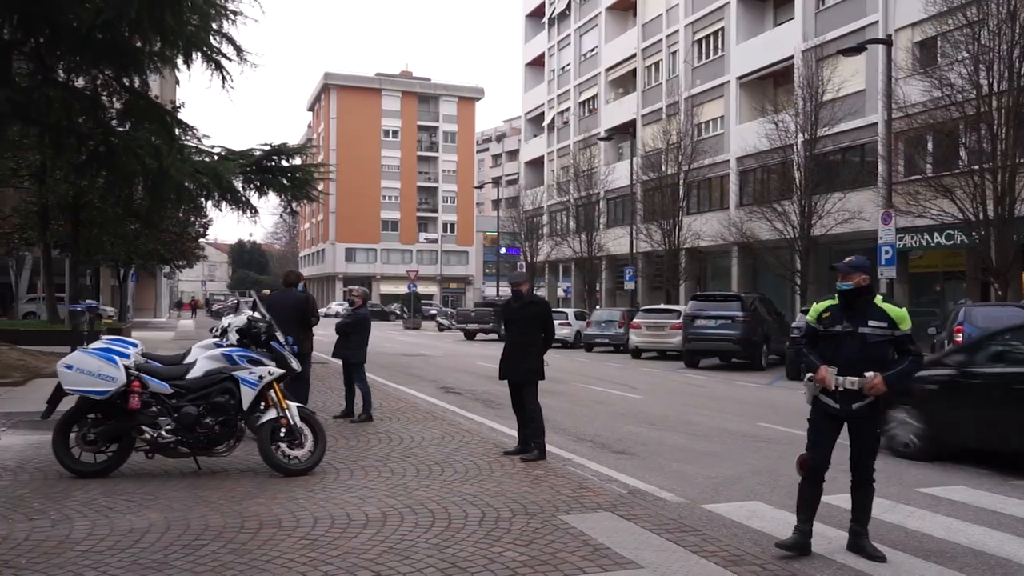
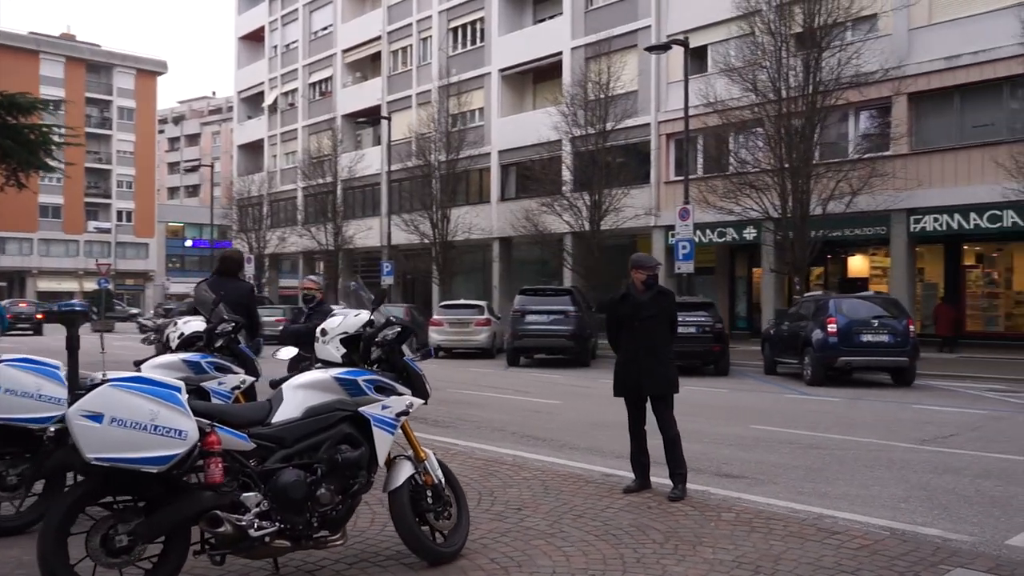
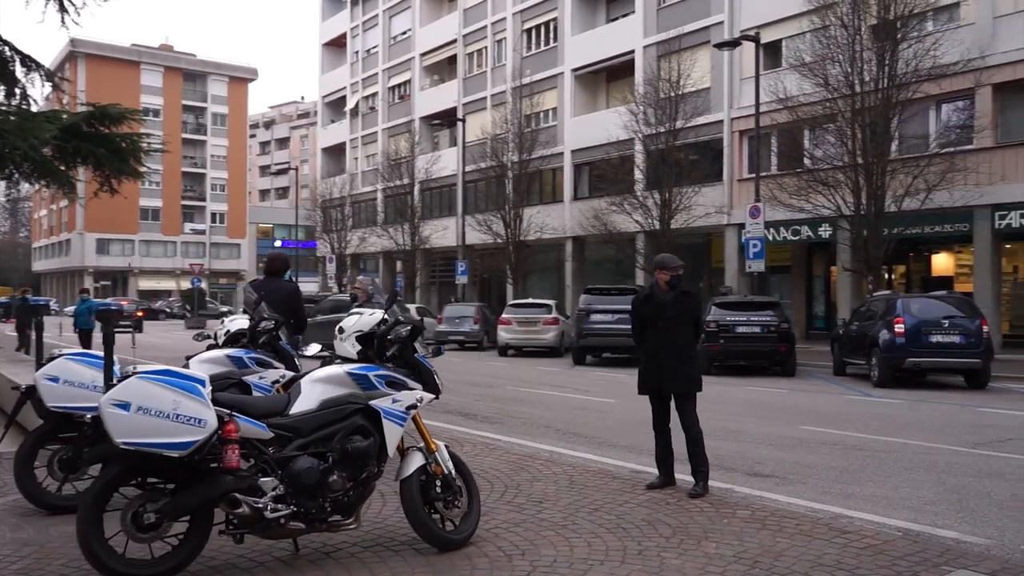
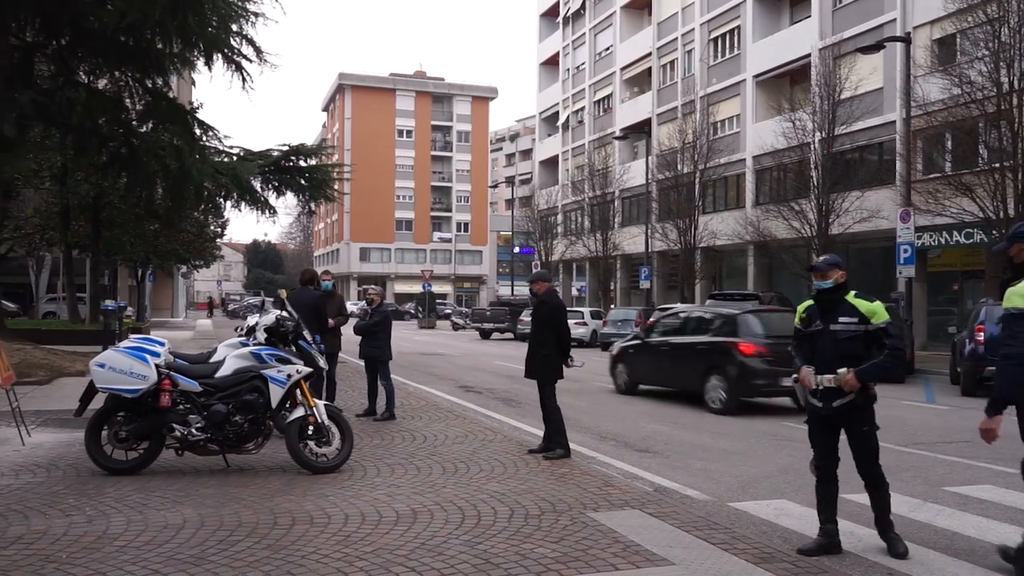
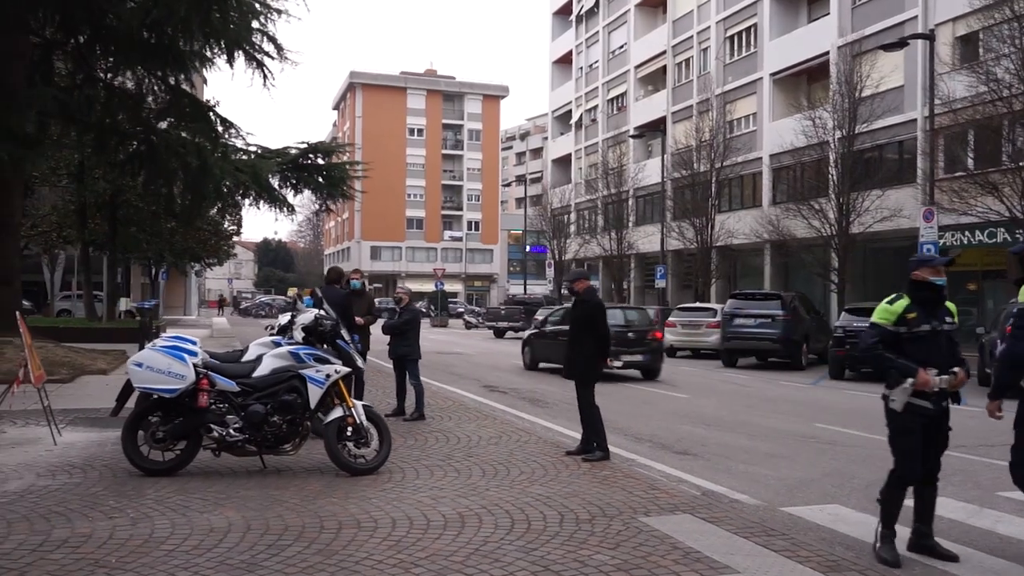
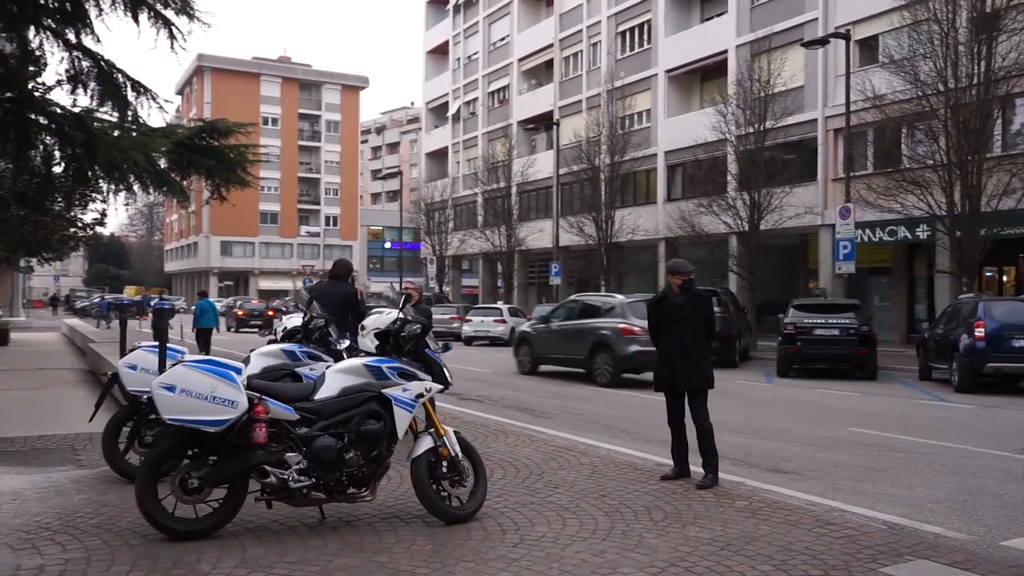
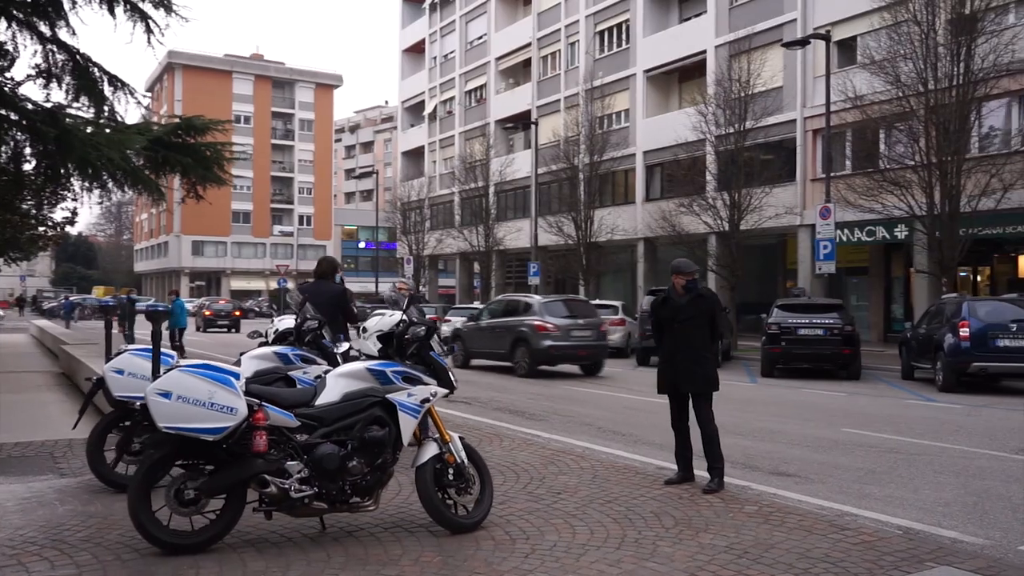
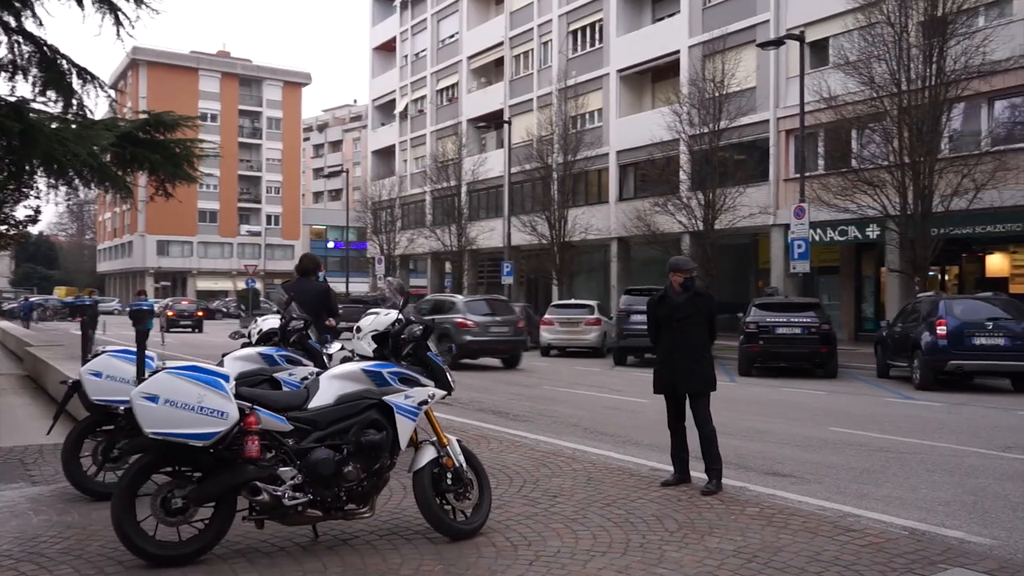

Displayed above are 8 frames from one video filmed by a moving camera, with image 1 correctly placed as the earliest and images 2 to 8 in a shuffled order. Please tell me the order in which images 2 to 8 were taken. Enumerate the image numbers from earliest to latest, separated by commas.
4, 5, 6, 7, 8, 3, 2
